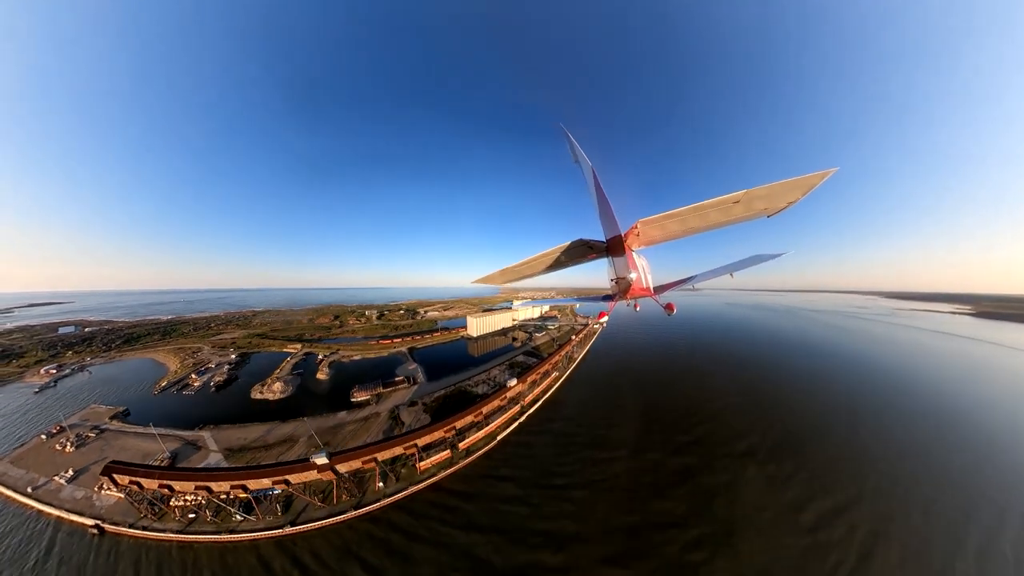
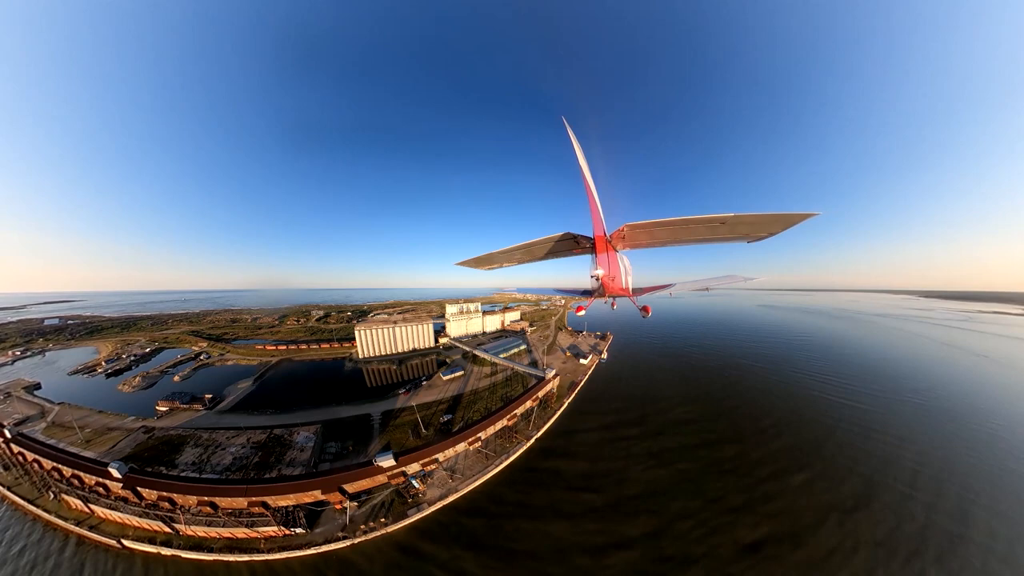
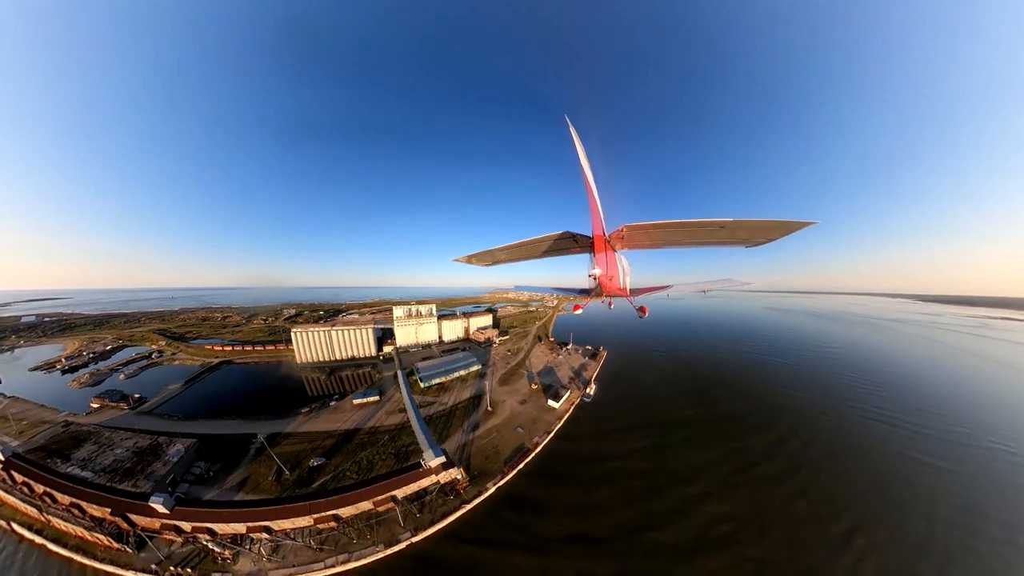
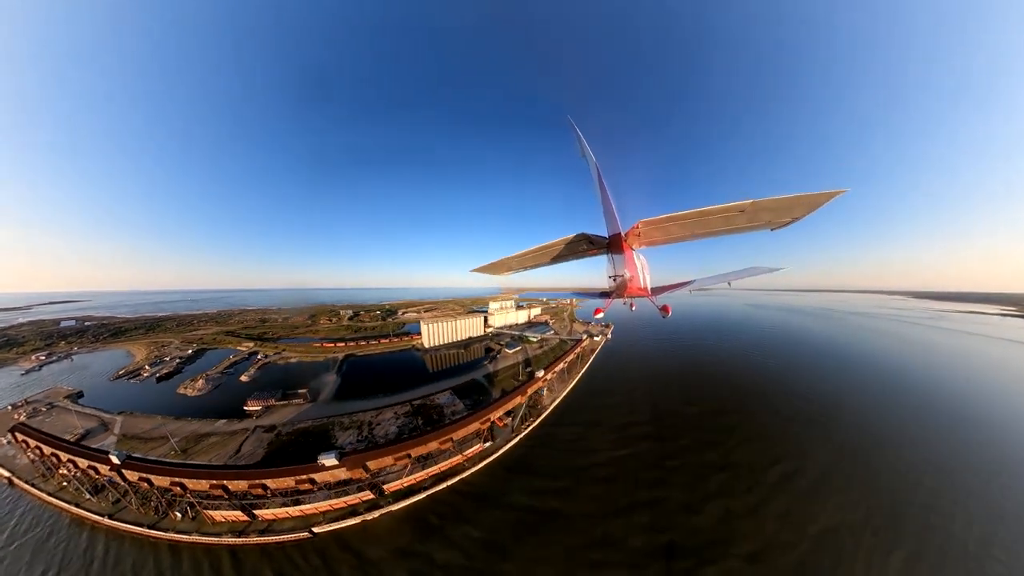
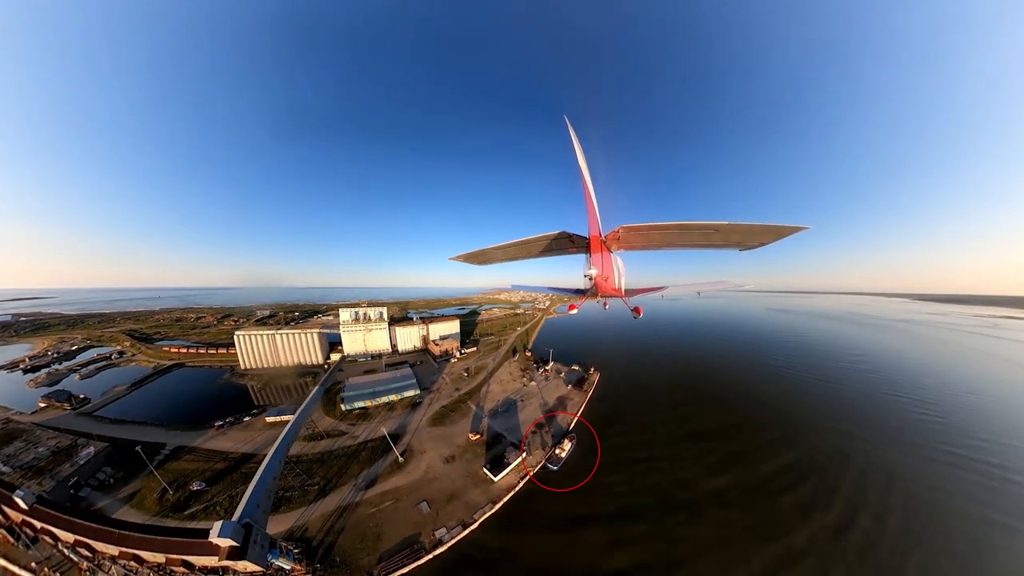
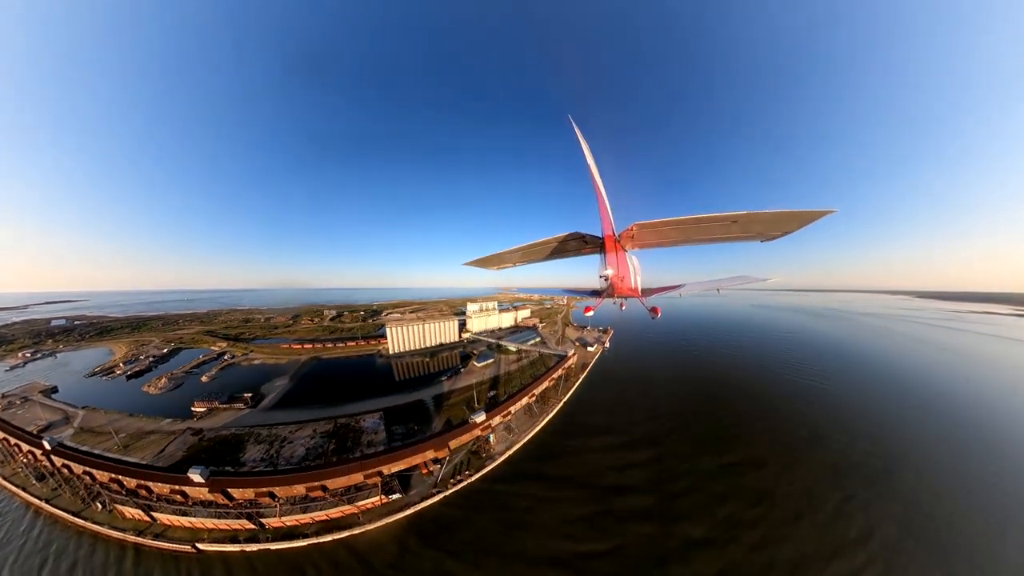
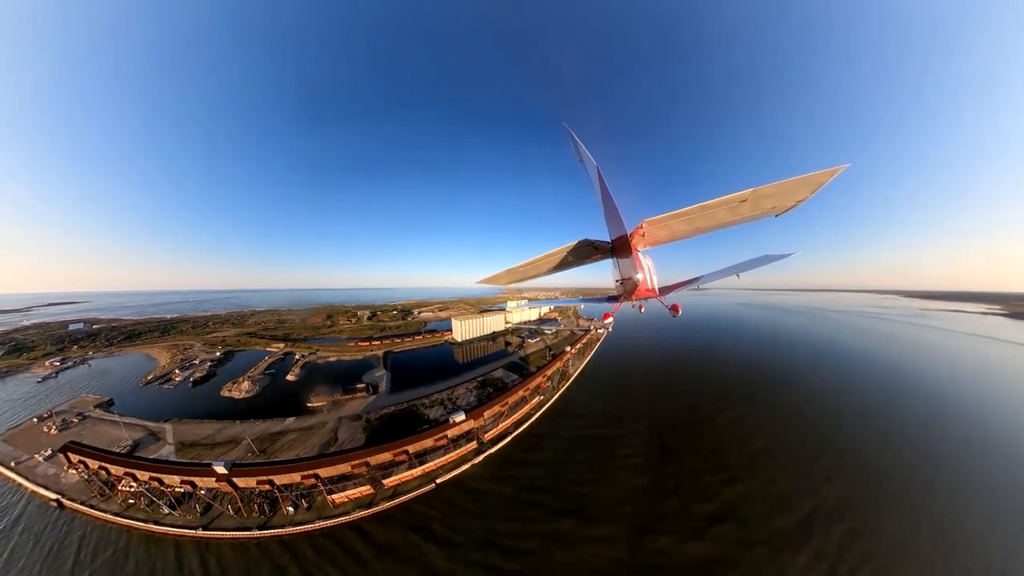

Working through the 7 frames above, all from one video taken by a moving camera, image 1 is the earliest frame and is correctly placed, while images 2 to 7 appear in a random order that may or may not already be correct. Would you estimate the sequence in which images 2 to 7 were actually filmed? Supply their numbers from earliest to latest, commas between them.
7, 4, 6, 2, 3, 5
